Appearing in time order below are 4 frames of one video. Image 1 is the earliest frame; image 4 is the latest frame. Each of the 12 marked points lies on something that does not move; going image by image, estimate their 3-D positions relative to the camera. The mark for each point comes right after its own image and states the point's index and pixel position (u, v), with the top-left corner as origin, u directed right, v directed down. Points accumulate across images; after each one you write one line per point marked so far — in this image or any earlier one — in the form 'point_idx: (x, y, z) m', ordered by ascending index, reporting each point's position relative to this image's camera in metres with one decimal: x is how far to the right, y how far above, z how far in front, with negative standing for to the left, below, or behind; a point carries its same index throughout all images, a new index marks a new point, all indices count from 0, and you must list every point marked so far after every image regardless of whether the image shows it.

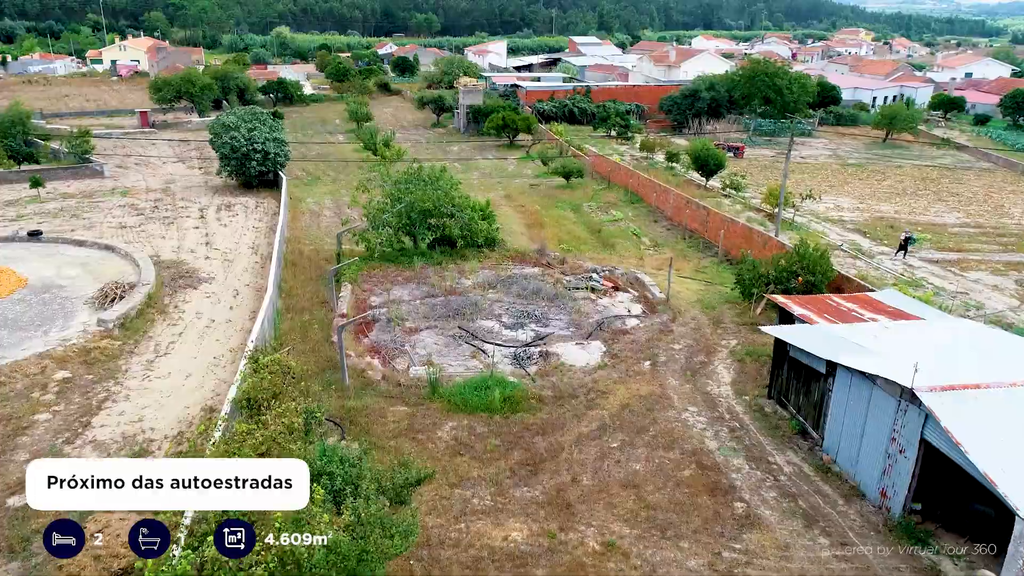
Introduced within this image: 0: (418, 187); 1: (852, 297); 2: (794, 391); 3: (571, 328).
0: (-2.1, +2.3, +16.8) m
1: (+5.5, -0.1, +12.3) m
2: (+3.8, -1.4, +10.2) m
3: (+1.0, -0.7, +13.0) m
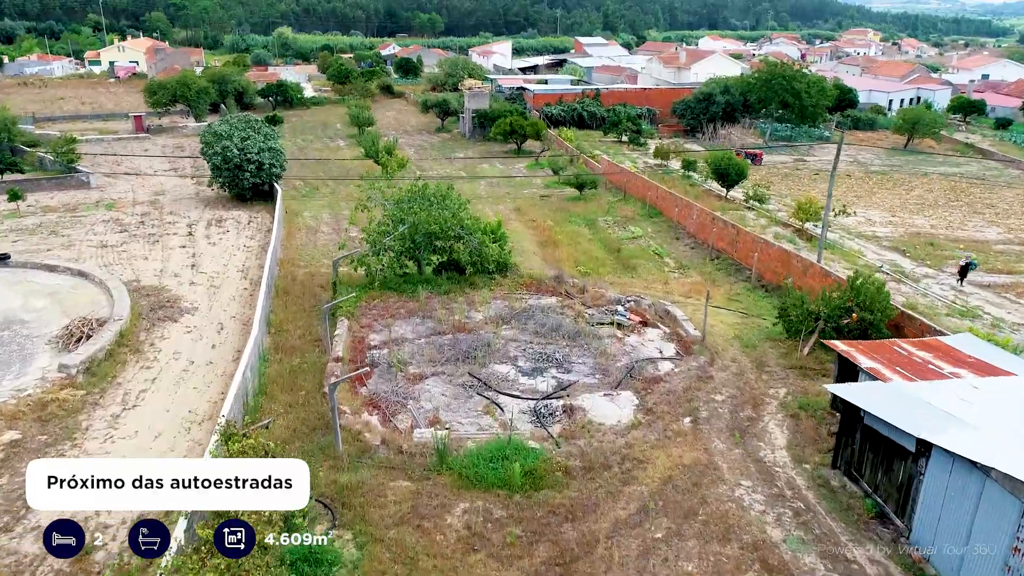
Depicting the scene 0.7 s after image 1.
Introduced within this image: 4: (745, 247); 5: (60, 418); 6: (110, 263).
0: (-1.8, +1.6, +15.2) m
1: (+5.8, -0.8, +10.7) m
2: (+4.0, -2.0, +8.6) m
3: (+1.3, -1.3, +11.5) m
4: (+5.5, +1.0, +17.9) m
5: (-6.1, -1.8, +10.3) m
6: (-9.3, +0.6, +17.5) m
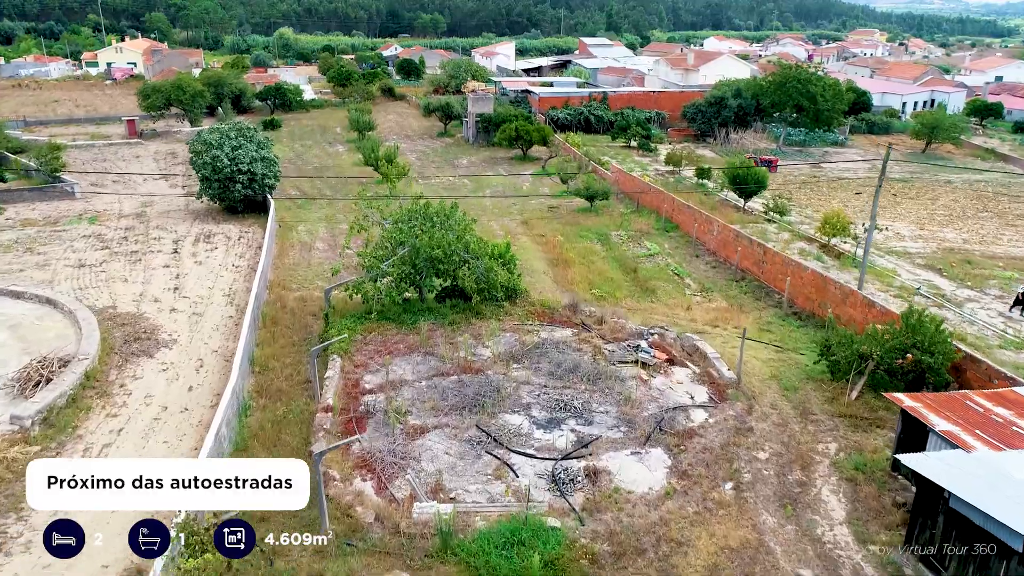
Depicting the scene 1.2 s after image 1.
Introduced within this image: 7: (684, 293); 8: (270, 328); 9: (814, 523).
0: (-1.6, +1.1, +13.8) m
1: (+5.9, -1.3, +9.3) m
2: (+4.2, -2.5, +7.2) m
3: (+1.4, -1.8, +10.1) m
4: (+5.7, +0.4, +16.5) m
5: (-6.0, -2.3, +9.0) m
6: (-9.1, 0.0, +16.2) m
7: (+3.8, -0.1, +16.8) m
8: (-4.3, -0.7, +13.6) m
9: (+3.3, -2.6, +8.4) m
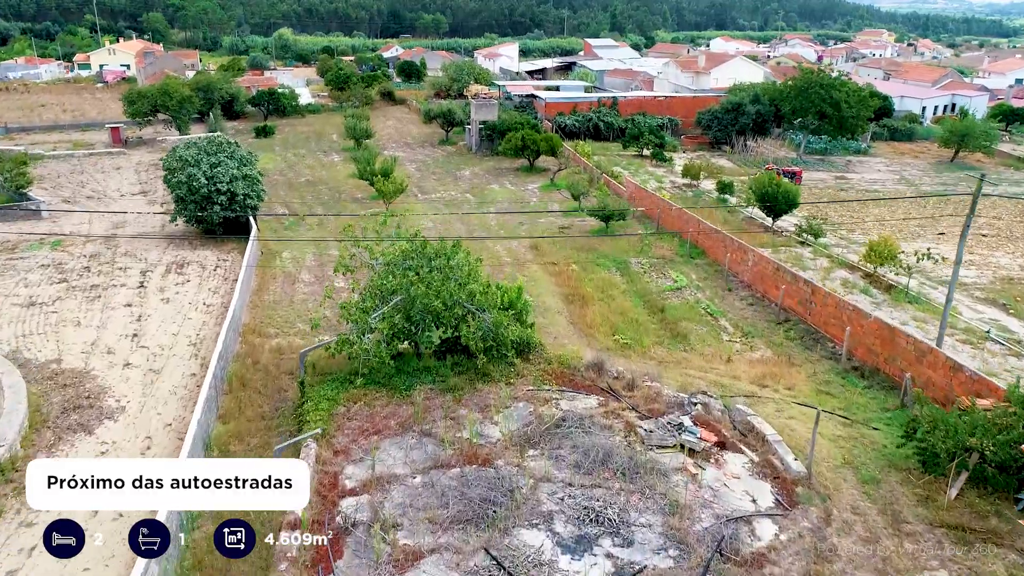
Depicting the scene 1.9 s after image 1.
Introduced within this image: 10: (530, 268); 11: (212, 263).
0: (-1.4, +0.2, +11.6) m
1: (+6.1, -2.2, +7.1) m
2: (+4.4, -3.4, +5.0) m
3: (+1.6, -2.7, +7.9) m
4: (+5.9, -0.4, +14.3) m
5: (-5.8, -3.2, +6.8) m
6: (-8.9, -0.8, +14.0) m
7: (+4.0, -1.0, +14.5) m
8: (-4.1, -1.6, +11.5) m
9: (+3.5, -3.5, +6.2) m
10: (+0.4, +0.5, +18.8) m
11: (-7.5, +0.7, +18.8) m
